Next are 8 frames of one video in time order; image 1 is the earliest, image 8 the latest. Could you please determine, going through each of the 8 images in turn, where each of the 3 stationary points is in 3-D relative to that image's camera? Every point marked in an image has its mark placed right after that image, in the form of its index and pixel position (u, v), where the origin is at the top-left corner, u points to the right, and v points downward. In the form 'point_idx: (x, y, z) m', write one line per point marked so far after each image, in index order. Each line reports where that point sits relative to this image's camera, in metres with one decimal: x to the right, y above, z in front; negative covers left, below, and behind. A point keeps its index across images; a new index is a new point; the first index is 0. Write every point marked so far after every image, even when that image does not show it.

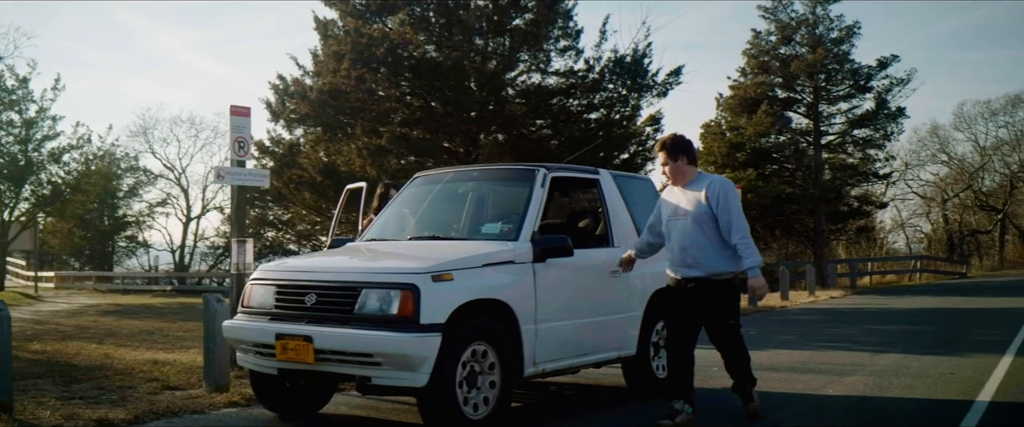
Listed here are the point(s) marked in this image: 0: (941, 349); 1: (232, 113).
0: (+4.2, -1.3, +12.1) m
1: (-2.0, +0.7, +8.9) m
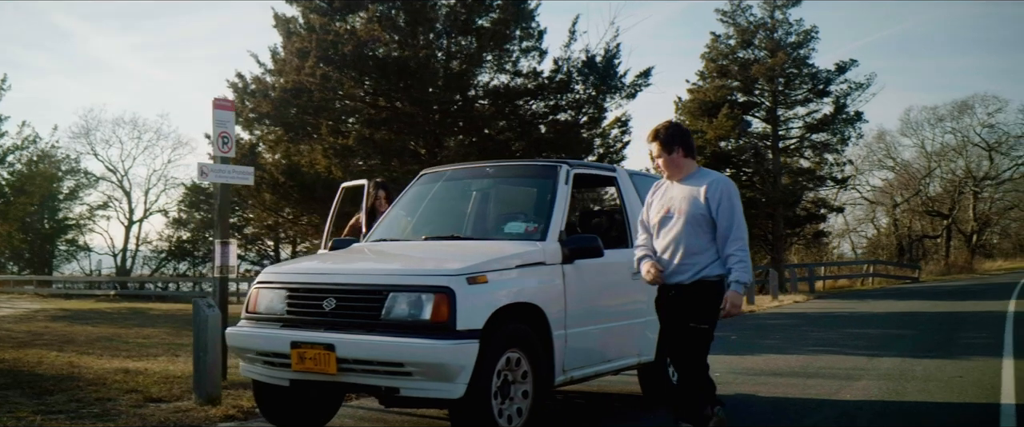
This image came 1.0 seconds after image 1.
0: (+4.0, -1.3, +11.9) m
1: (-2.0, +0.7, +8.3) m
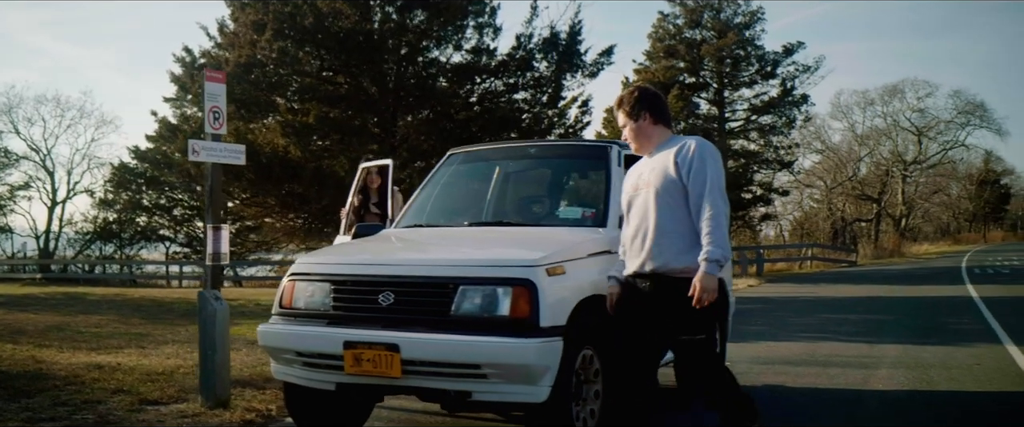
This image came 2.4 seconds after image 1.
0: (+3.9, -1.1, +11.6) m
1: (-1.9, +0.8, +7.6) m
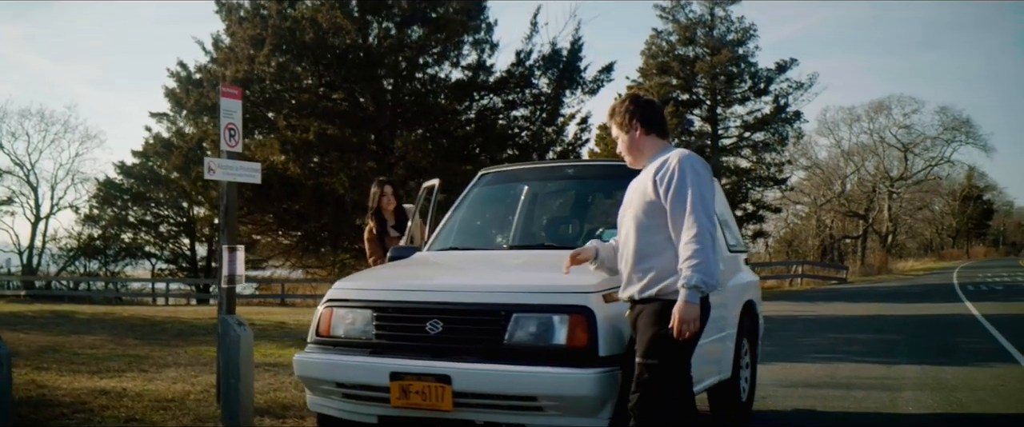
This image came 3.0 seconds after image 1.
0: (+4.0, -1.3, +11.4) m
1: (-1.7, +0.7, +7.4) m
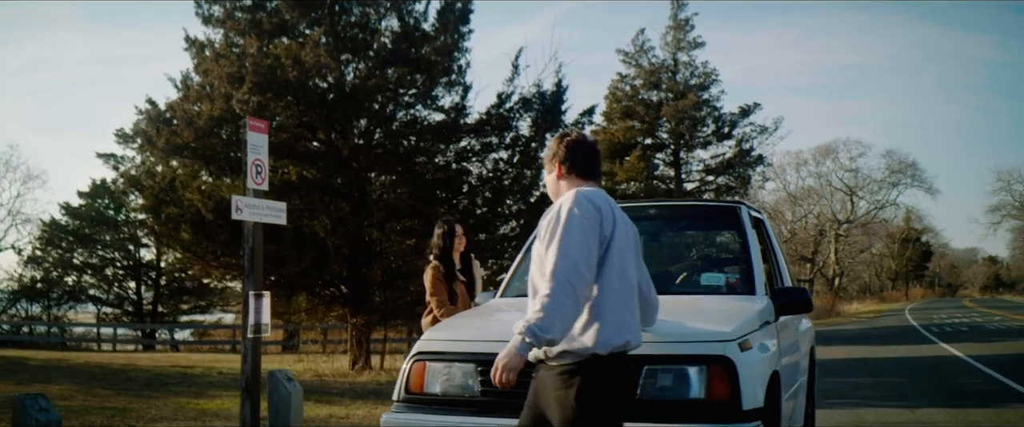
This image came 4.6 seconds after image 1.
0: (+4.0, -1.7, +11.1) m
1: (-1.5, +0.5, +6.9) m
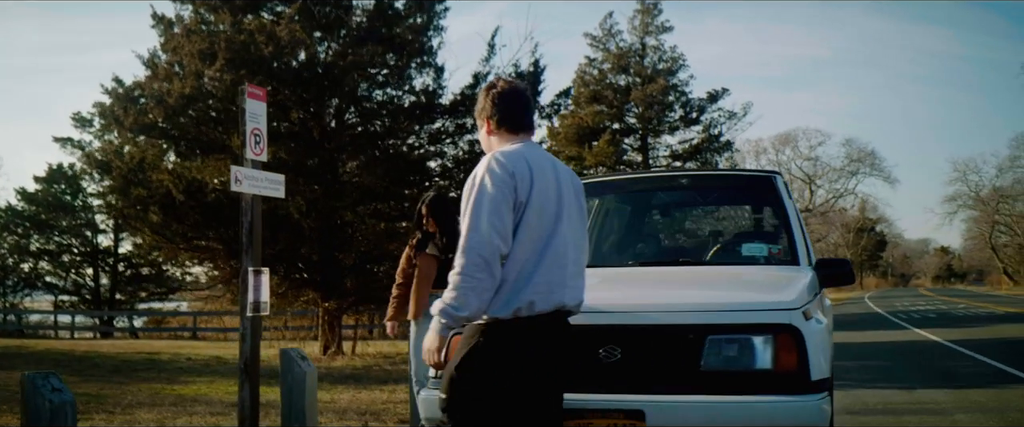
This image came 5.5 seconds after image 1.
0: (+3.9, -1.5, +11.0) m
1: (-1.4, +0.6, +6.5) m
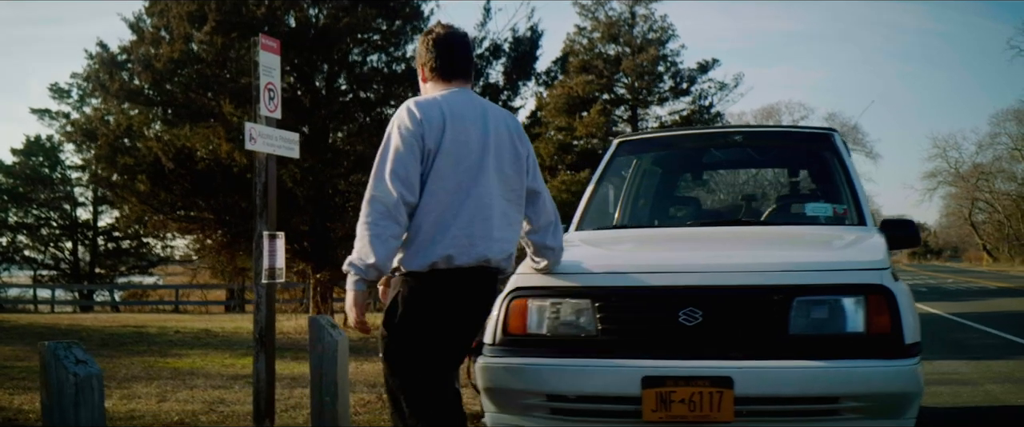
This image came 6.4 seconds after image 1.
0: (+4.0, -1.2, +10.7) m
1: (-1.2, +0.8, +6.1) m
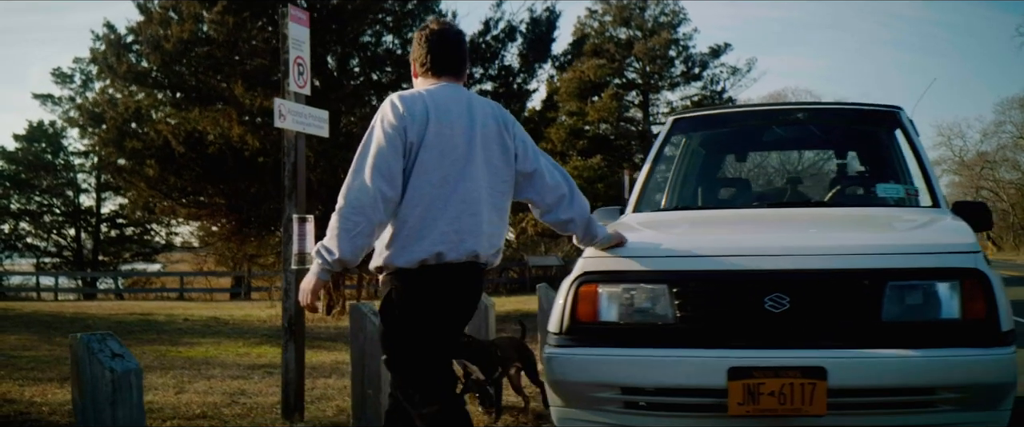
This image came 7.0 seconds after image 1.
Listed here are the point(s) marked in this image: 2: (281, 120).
0: (+4.2, -1.1, +10.4) m
1: (-1.0, +0.9, +5.8) m
2: (-1.1, +0.4, +5.7) m
